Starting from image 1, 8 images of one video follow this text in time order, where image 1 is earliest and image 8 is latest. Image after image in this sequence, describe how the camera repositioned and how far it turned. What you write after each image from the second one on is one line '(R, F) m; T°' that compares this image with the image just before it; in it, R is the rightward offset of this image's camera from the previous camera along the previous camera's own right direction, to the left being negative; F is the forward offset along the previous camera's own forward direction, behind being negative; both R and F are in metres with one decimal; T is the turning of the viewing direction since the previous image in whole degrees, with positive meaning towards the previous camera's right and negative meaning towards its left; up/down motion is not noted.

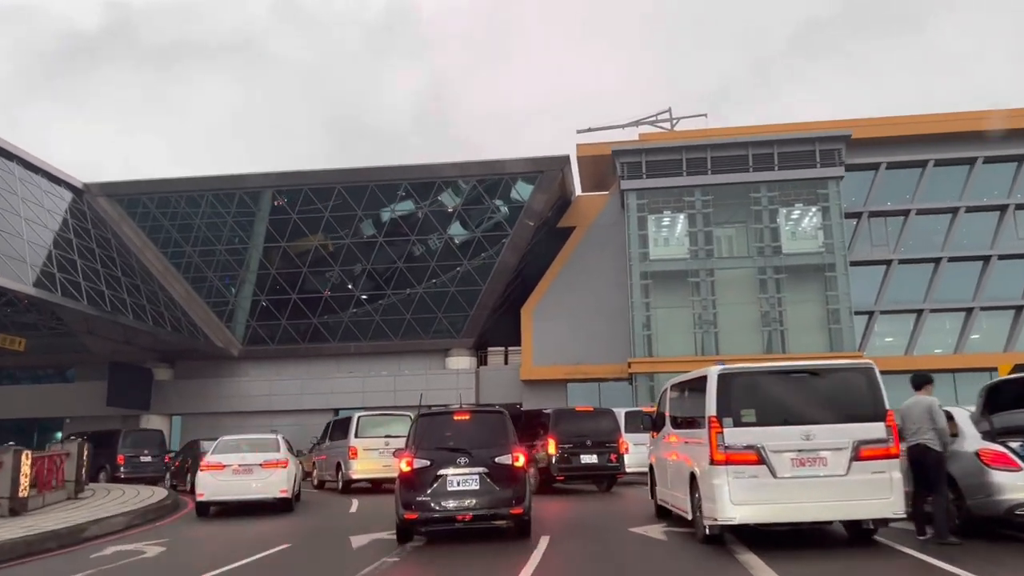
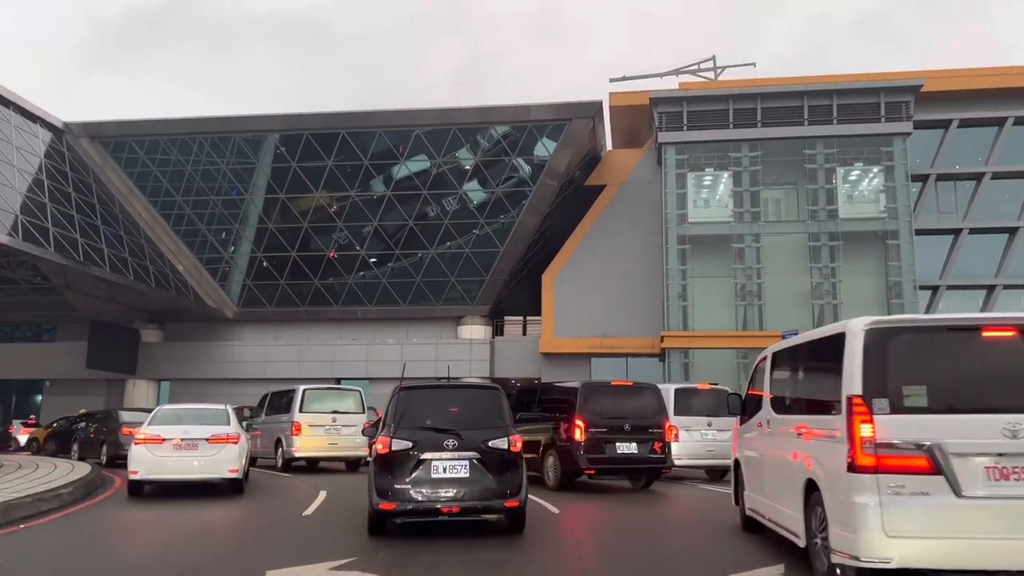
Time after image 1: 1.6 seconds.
(0.0, +3.7) m; -1°
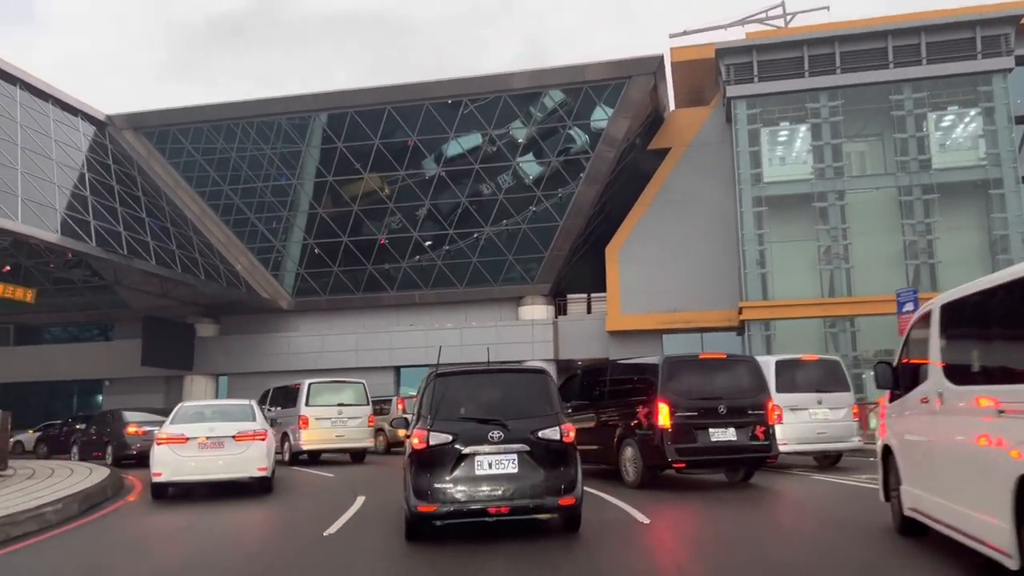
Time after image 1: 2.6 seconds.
(0.0, +2.0) m; -4°
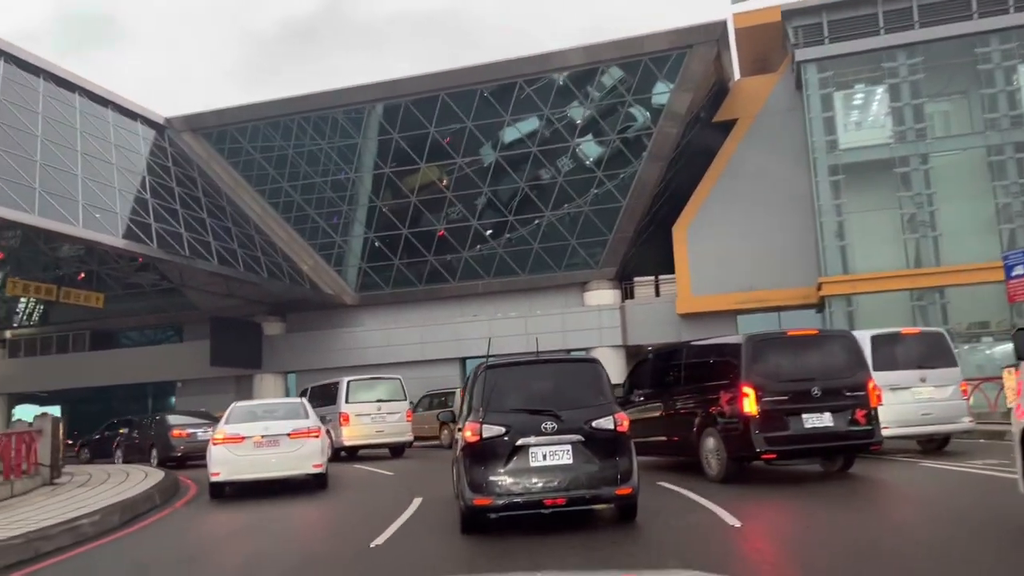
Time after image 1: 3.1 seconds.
(0.0, +0.9) m; -4°
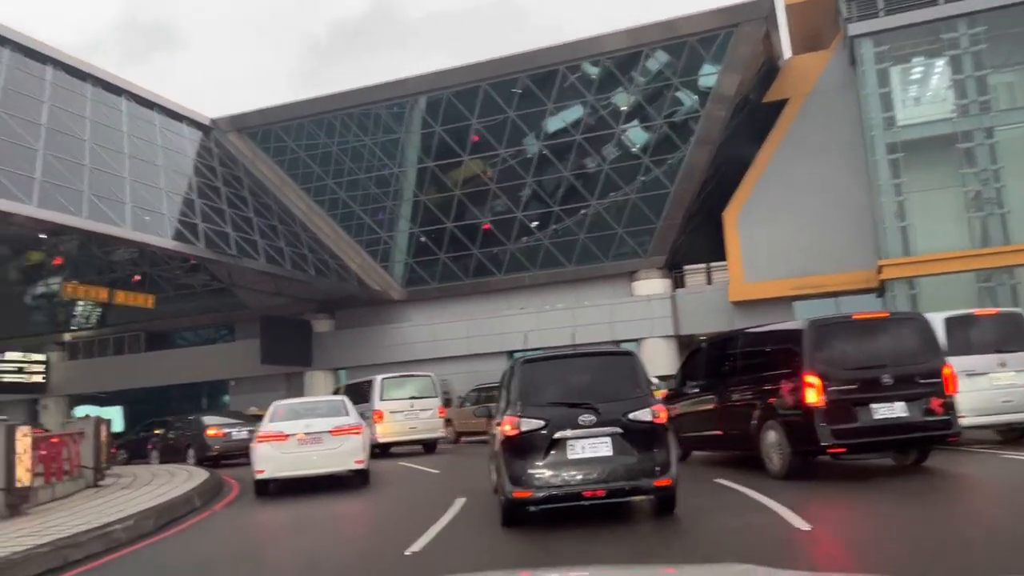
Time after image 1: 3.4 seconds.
(+0.1, +0.5) m; -3°
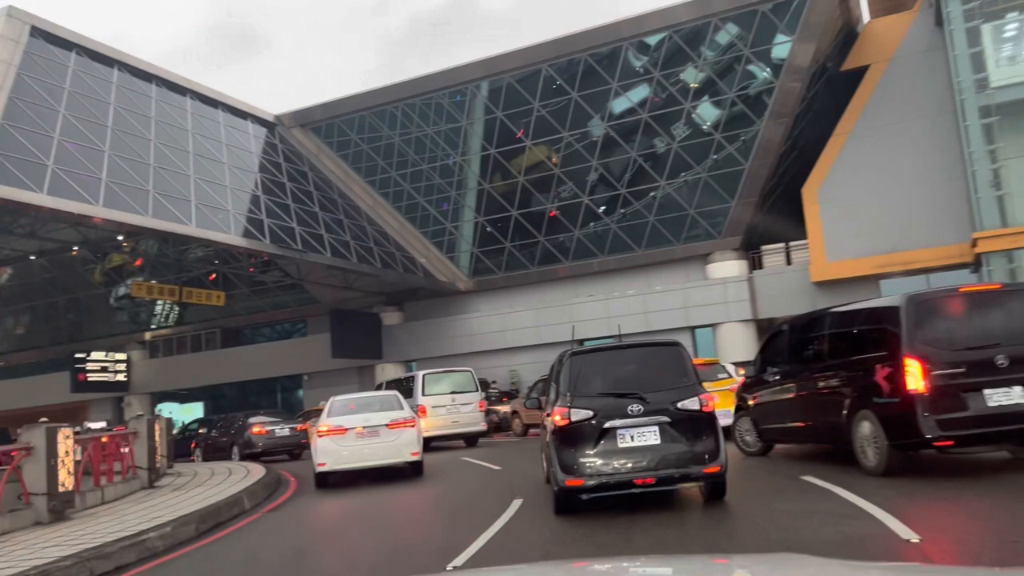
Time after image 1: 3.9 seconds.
(+0.2, +0.7) m; -5°
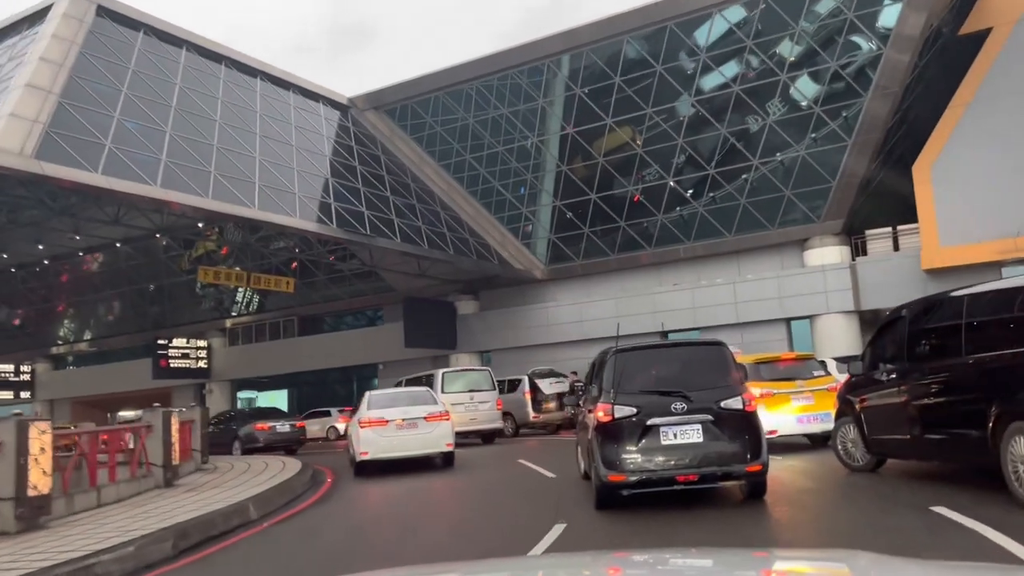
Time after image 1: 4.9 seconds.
(+0.4, +1.6) m; -6°
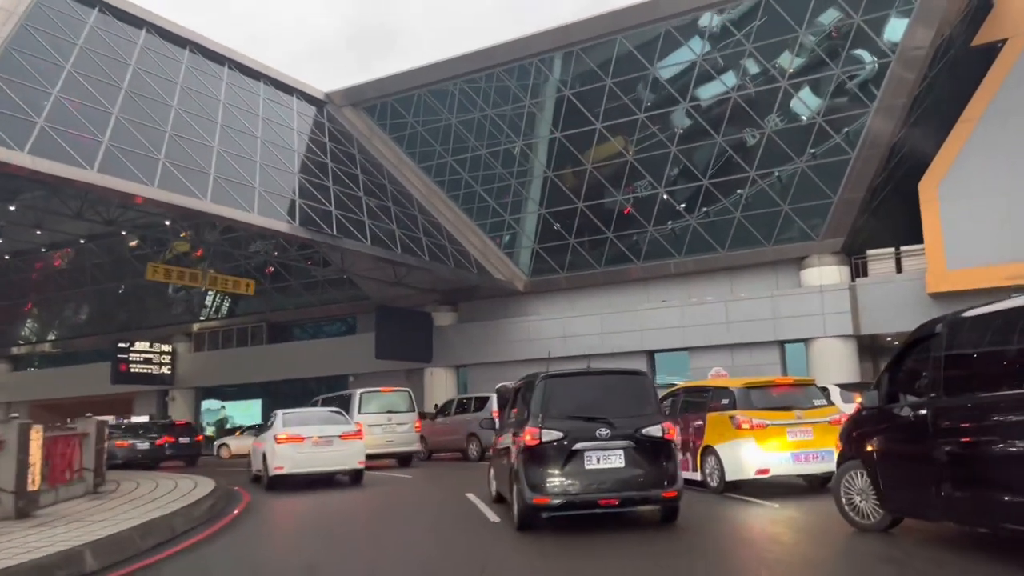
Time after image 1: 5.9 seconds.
(+0.5, +1.8) m; 0°
